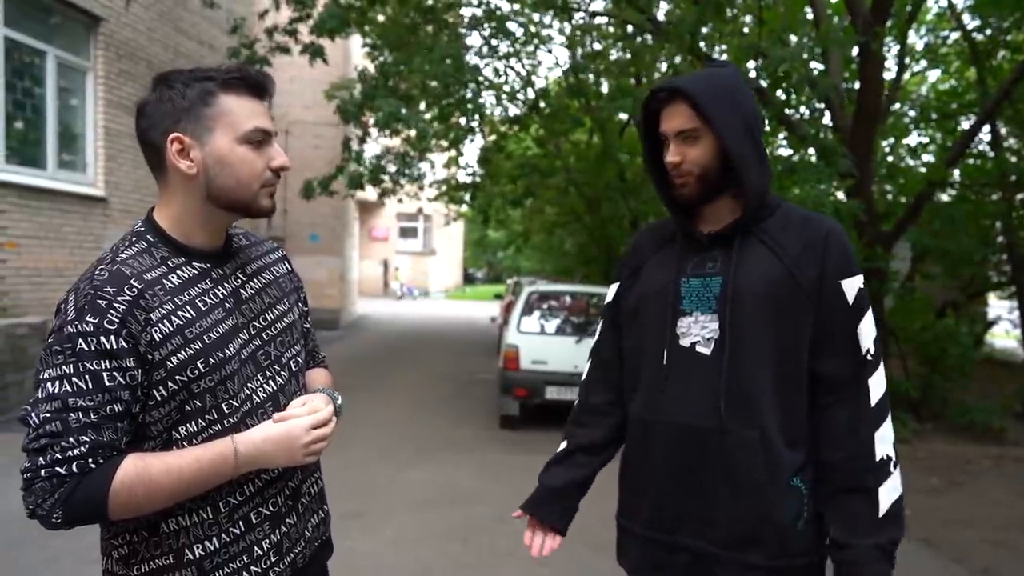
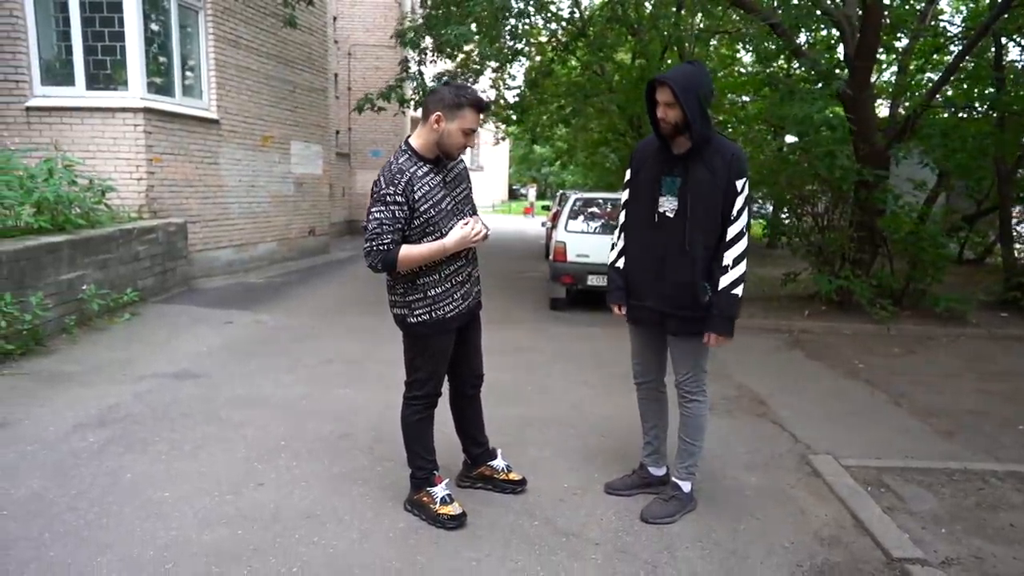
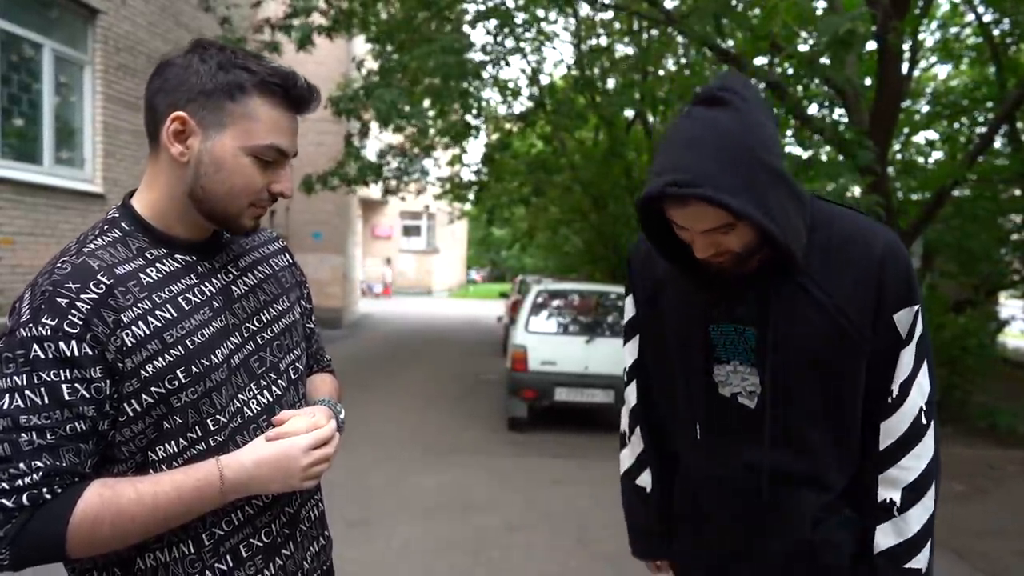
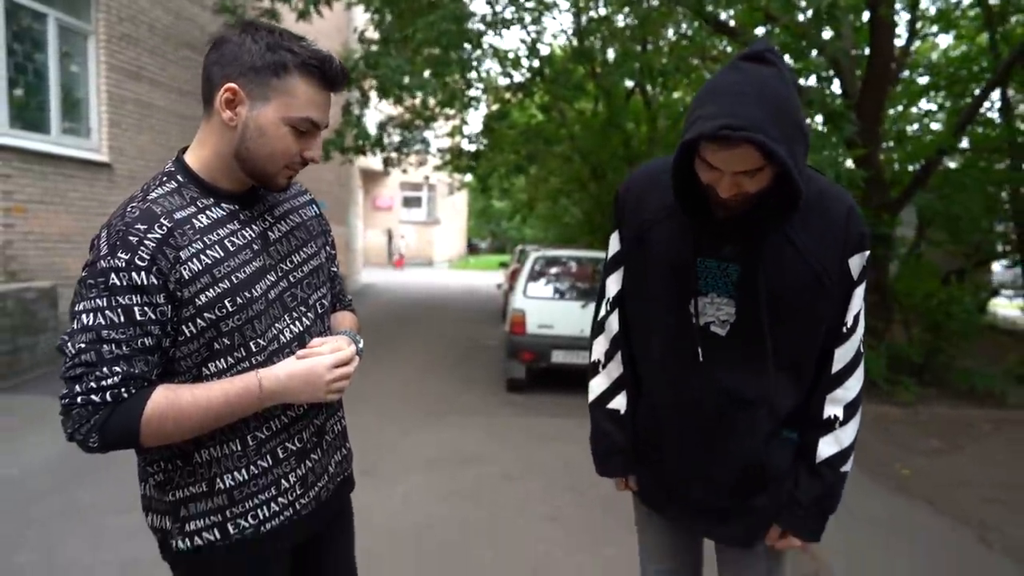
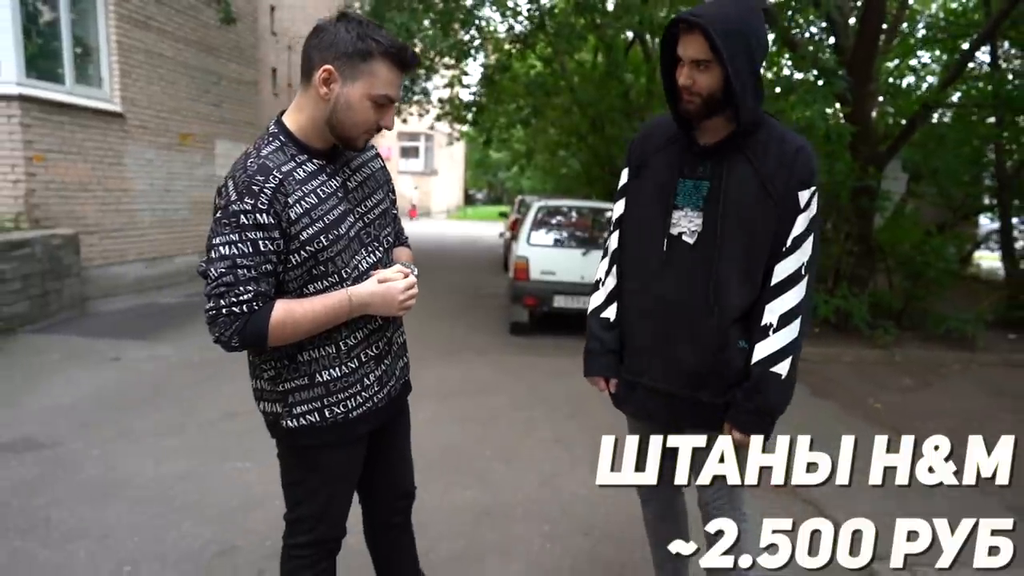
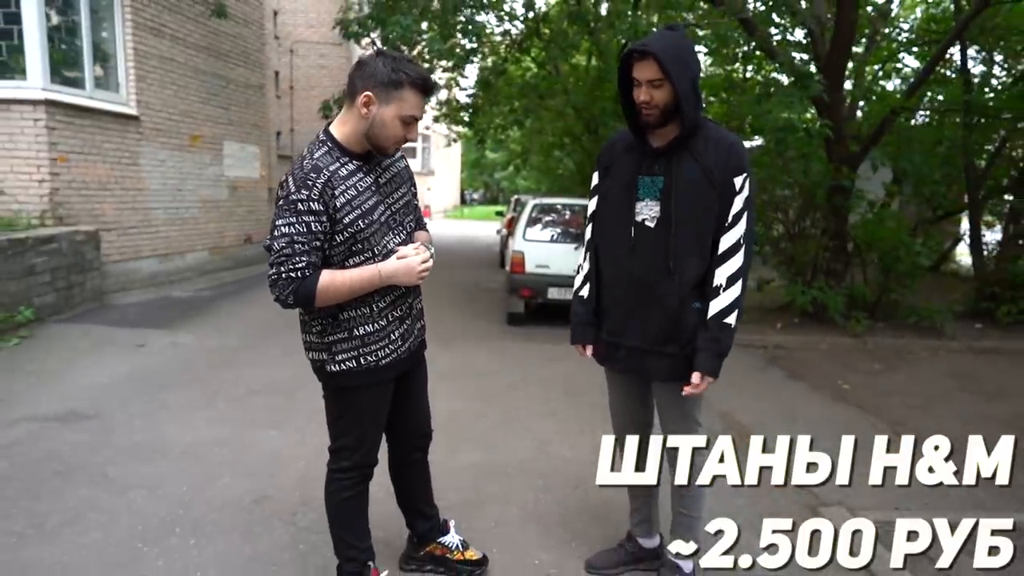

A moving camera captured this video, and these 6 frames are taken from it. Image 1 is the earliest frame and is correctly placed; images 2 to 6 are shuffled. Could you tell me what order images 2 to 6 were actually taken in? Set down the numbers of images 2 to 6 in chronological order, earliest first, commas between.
3, 4, 5, 6, 2
